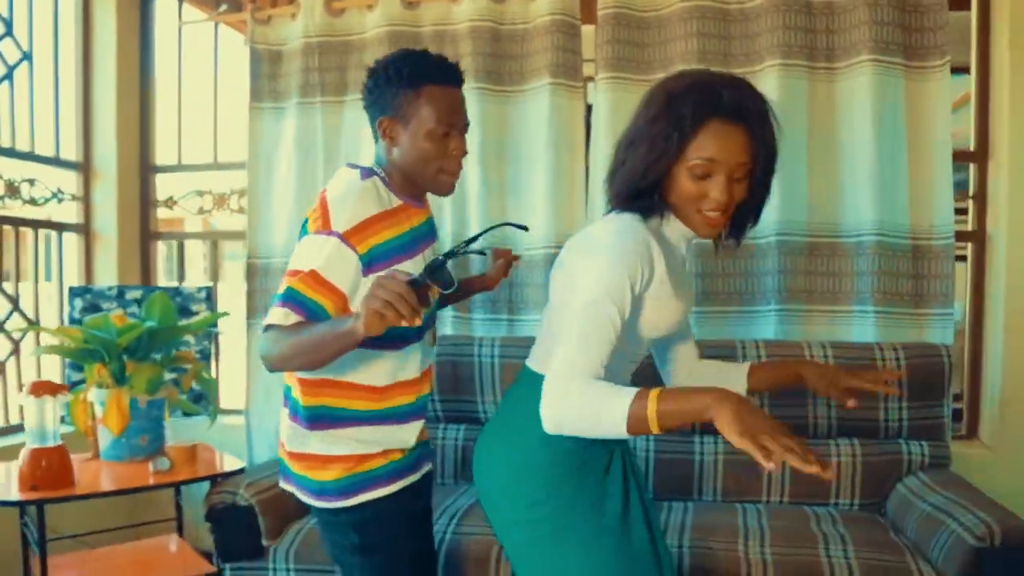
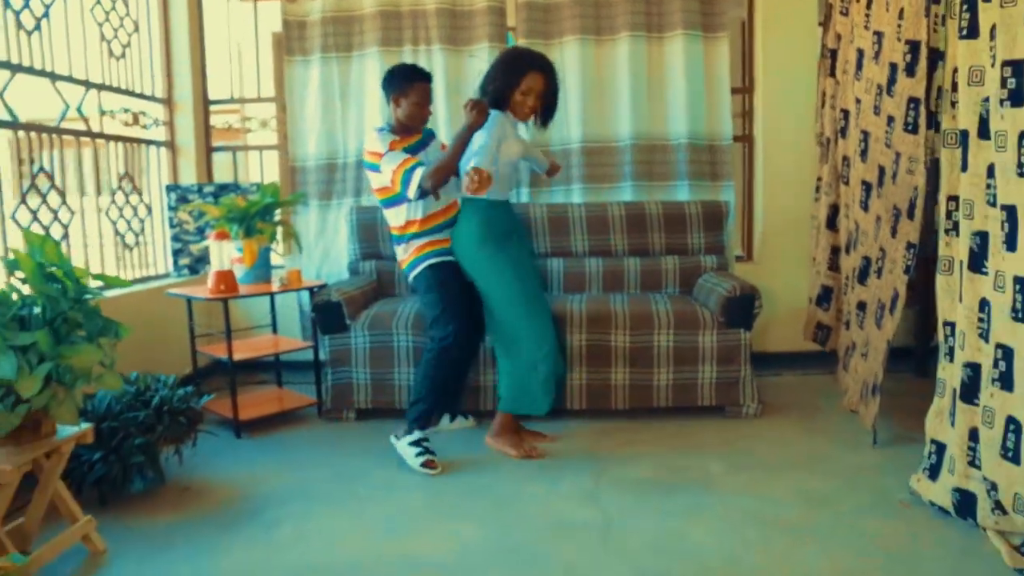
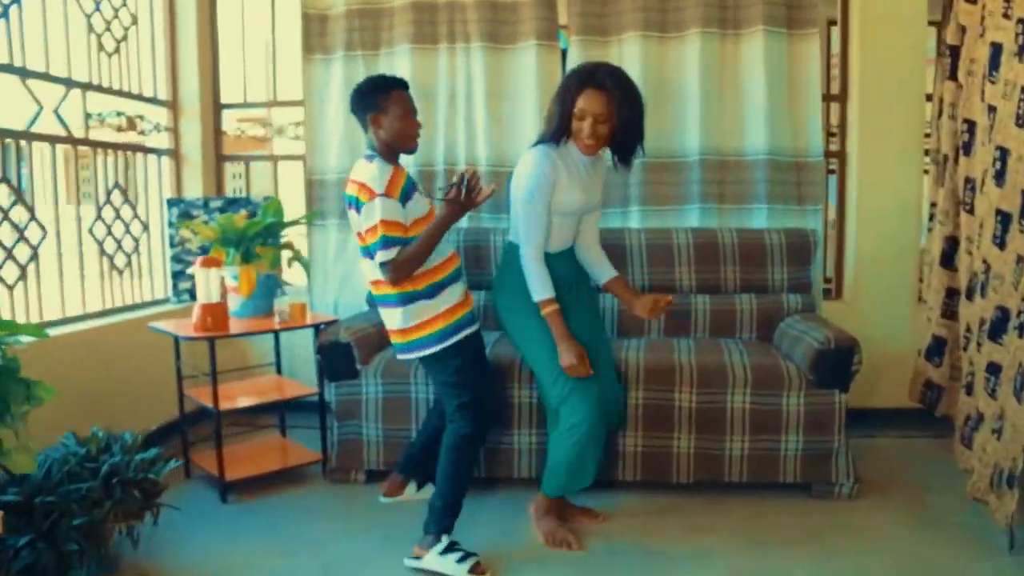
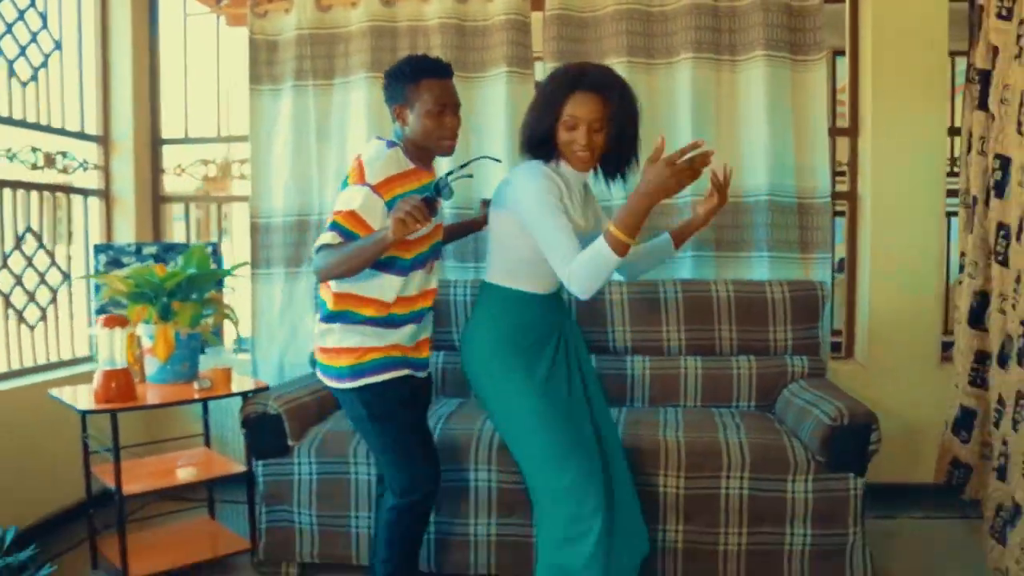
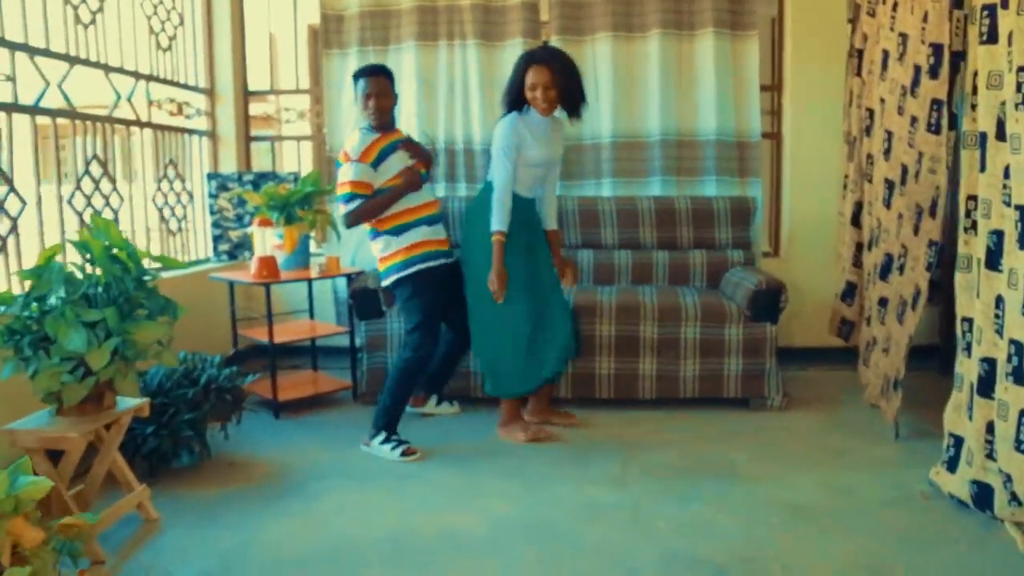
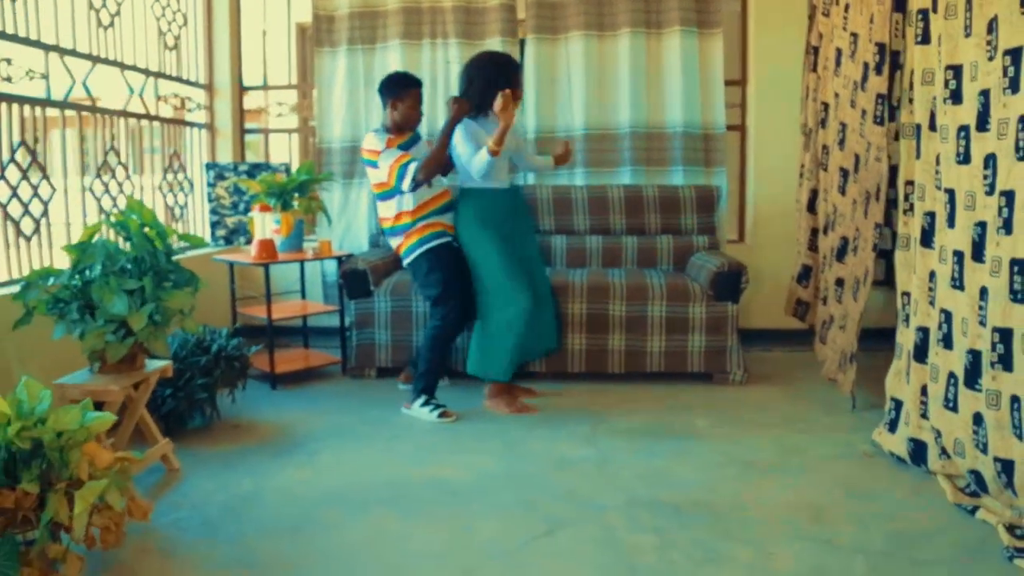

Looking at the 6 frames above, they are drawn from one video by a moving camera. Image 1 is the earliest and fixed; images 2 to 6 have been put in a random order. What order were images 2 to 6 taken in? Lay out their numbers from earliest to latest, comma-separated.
4, 2, 6, 5, 3
